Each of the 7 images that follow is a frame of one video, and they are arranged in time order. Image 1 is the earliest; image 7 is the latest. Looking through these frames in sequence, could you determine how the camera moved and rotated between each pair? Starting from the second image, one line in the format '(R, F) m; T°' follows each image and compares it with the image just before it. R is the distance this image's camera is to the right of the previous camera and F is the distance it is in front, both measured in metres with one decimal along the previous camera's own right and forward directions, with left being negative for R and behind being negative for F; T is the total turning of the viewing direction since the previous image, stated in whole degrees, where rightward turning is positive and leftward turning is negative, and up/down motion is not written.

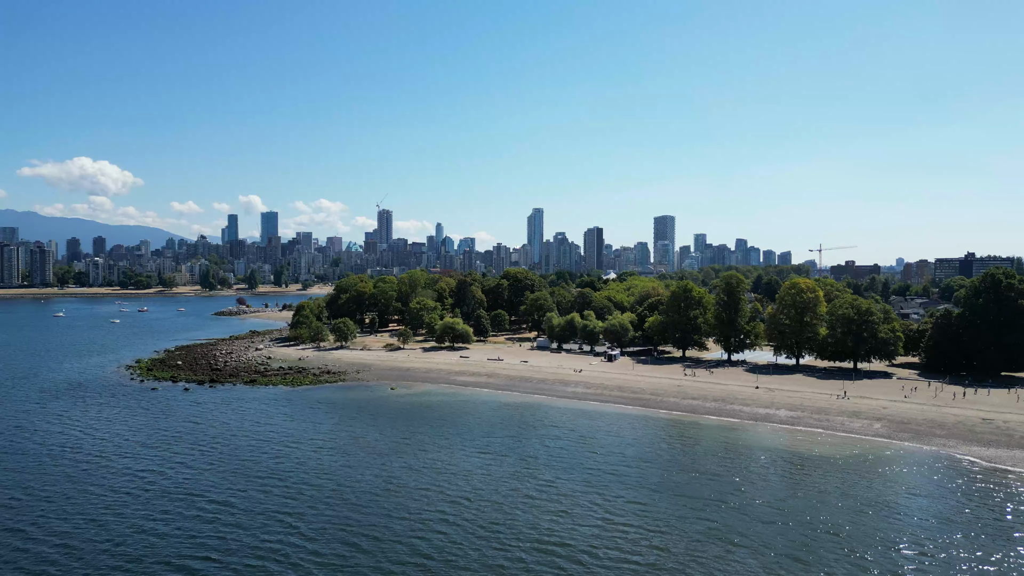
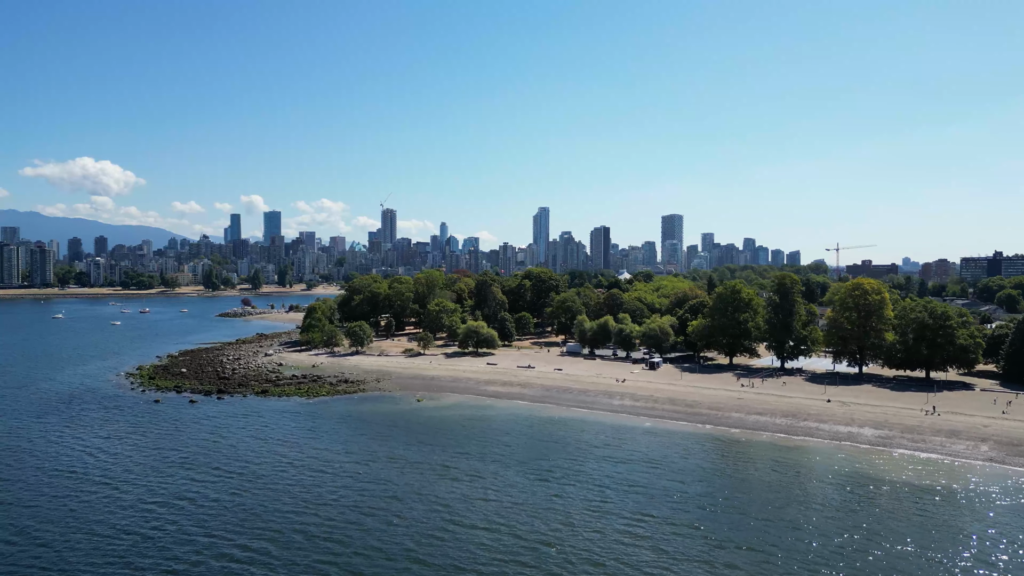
(-2.5, +5.0) m; 0°
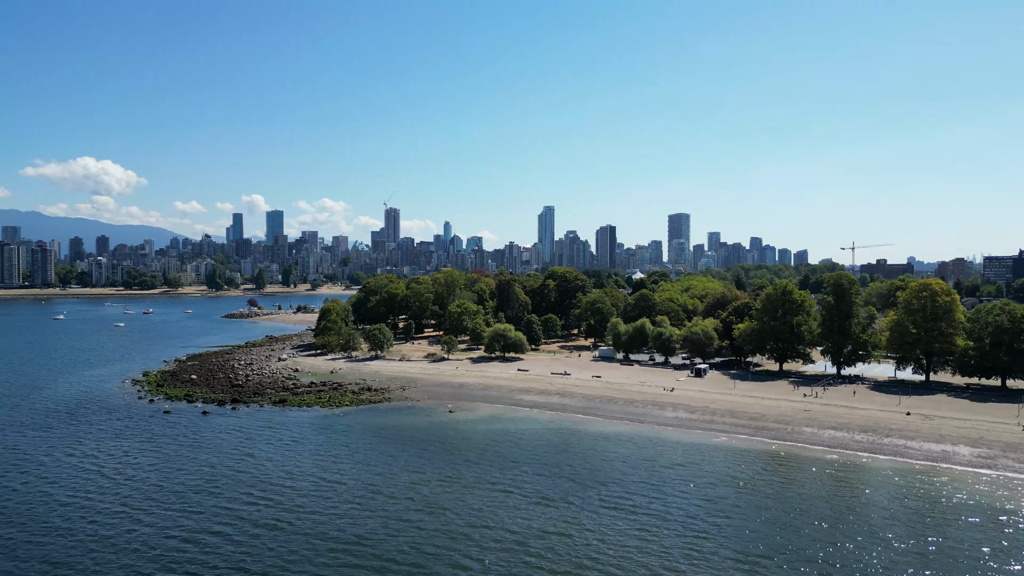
(-2.5, +4.1) m; 0°
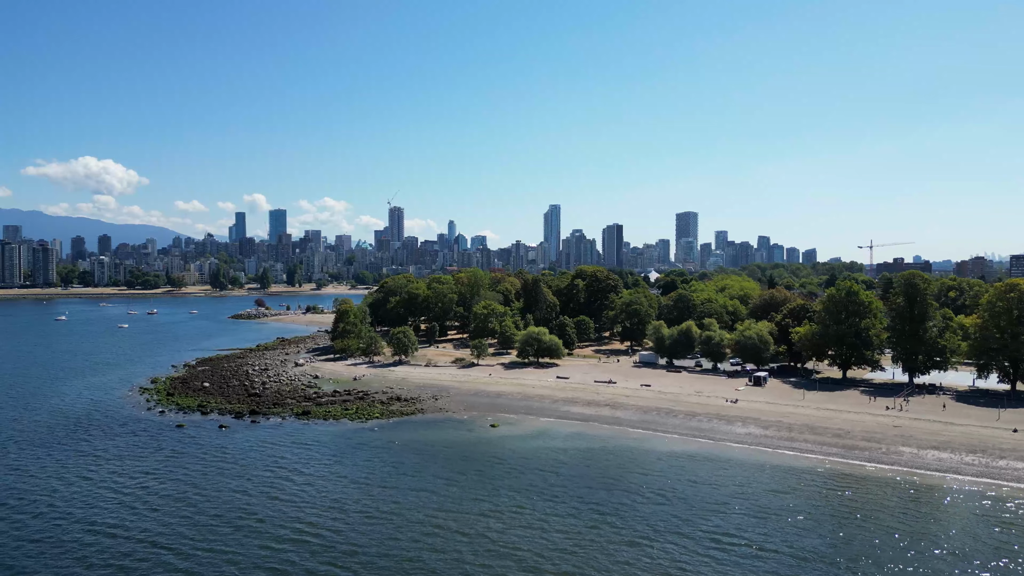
(-2.8, +4.4) m; 0°
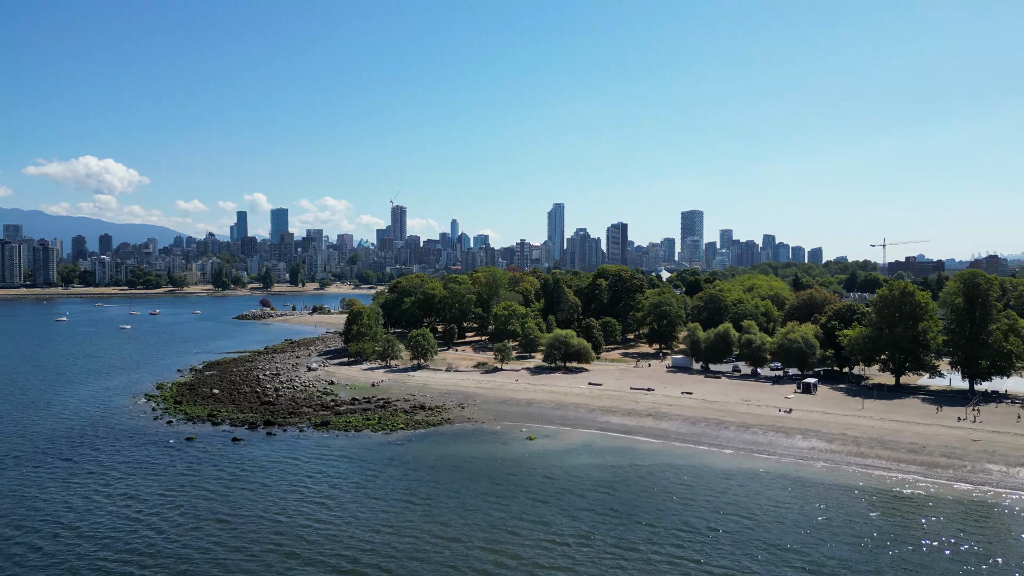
(-2.0, +3.3) m; 0°
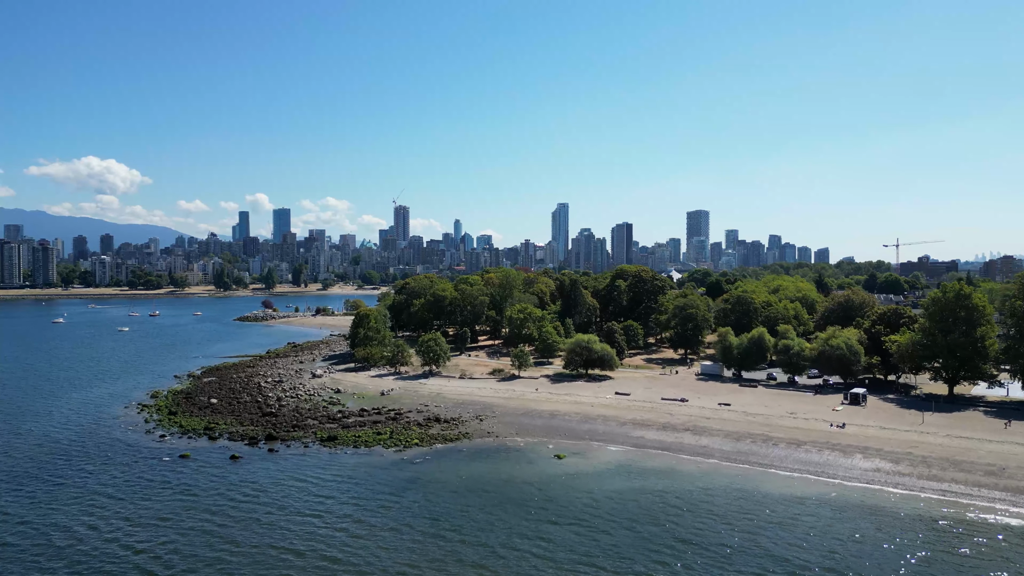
(-1.2, +3.6) m; 0°
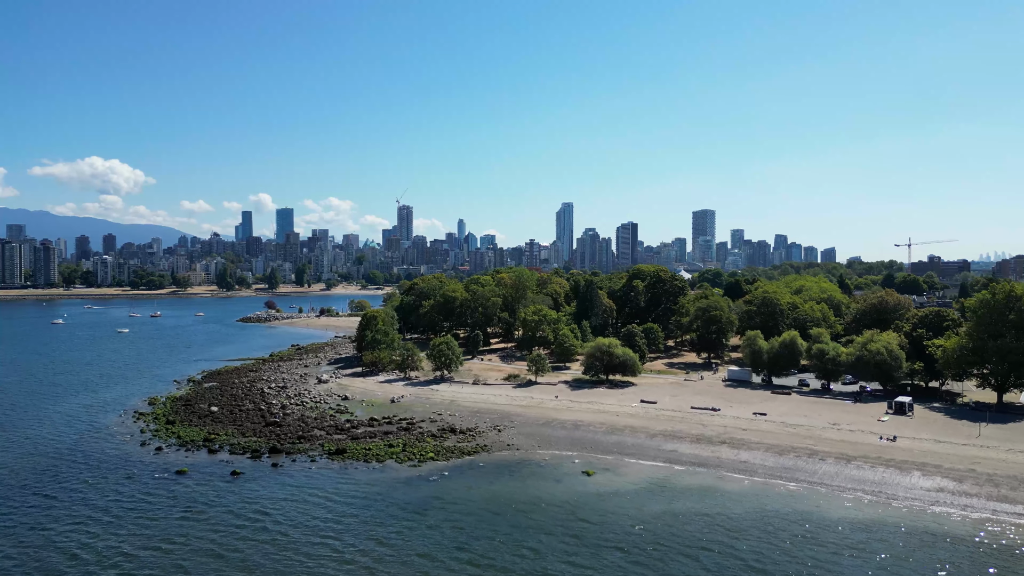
(-1.0, +2.8) m; 0°
